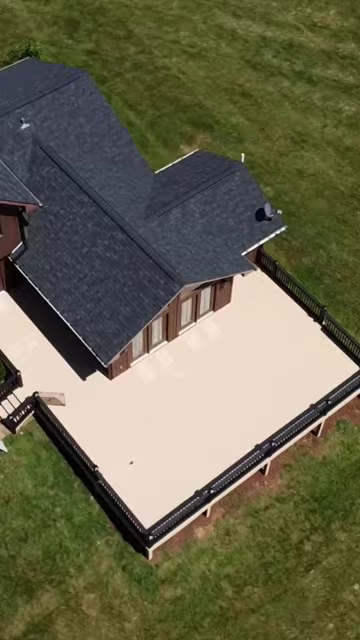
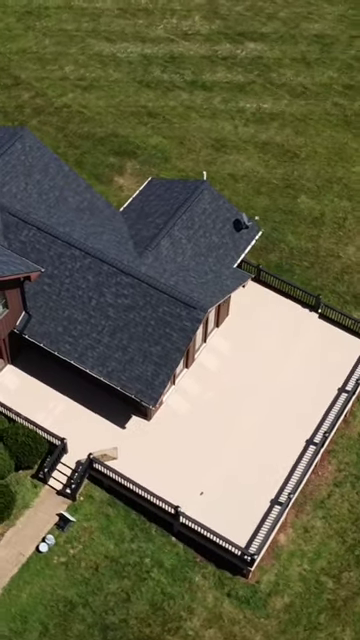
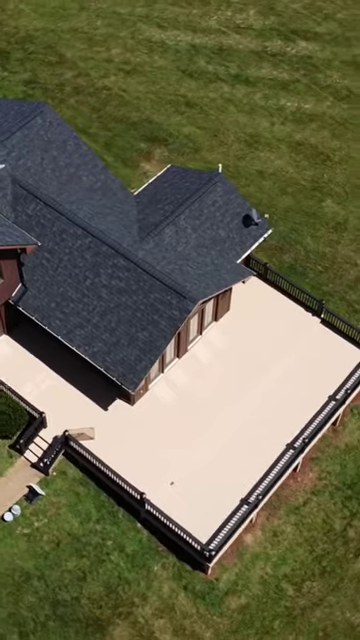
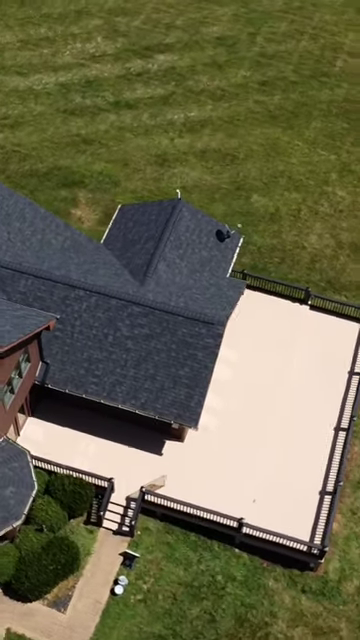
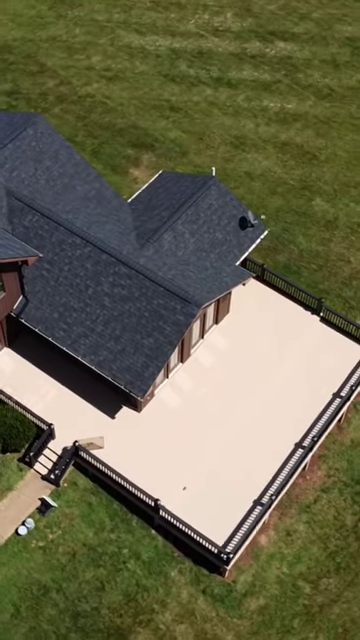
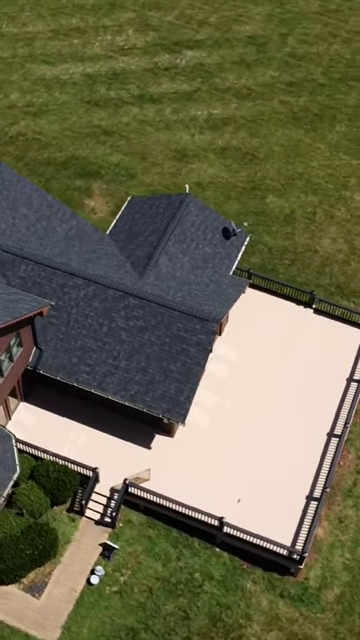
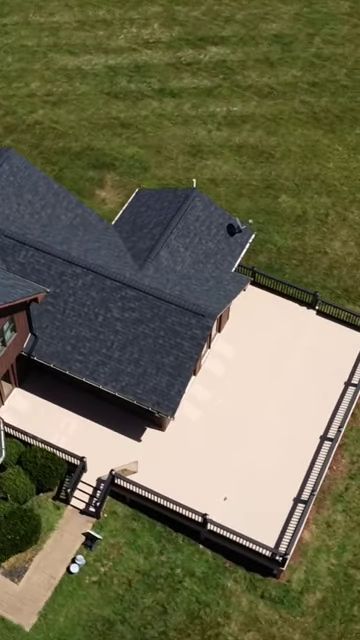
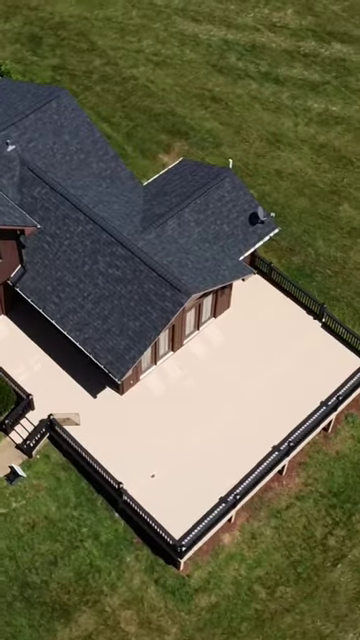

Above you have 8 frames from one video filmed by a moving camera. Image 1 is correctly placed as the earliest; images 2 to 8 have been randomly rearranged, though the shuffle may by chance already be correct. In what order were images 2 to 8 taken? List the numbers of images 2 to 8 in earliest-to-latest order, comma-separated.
8, 3, 5, 2, 7, 6, 4
